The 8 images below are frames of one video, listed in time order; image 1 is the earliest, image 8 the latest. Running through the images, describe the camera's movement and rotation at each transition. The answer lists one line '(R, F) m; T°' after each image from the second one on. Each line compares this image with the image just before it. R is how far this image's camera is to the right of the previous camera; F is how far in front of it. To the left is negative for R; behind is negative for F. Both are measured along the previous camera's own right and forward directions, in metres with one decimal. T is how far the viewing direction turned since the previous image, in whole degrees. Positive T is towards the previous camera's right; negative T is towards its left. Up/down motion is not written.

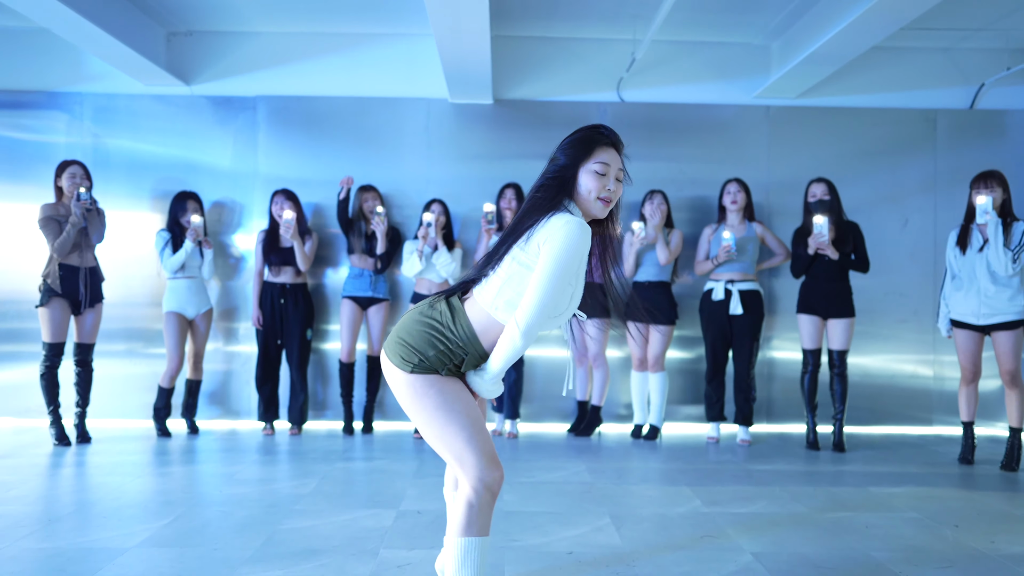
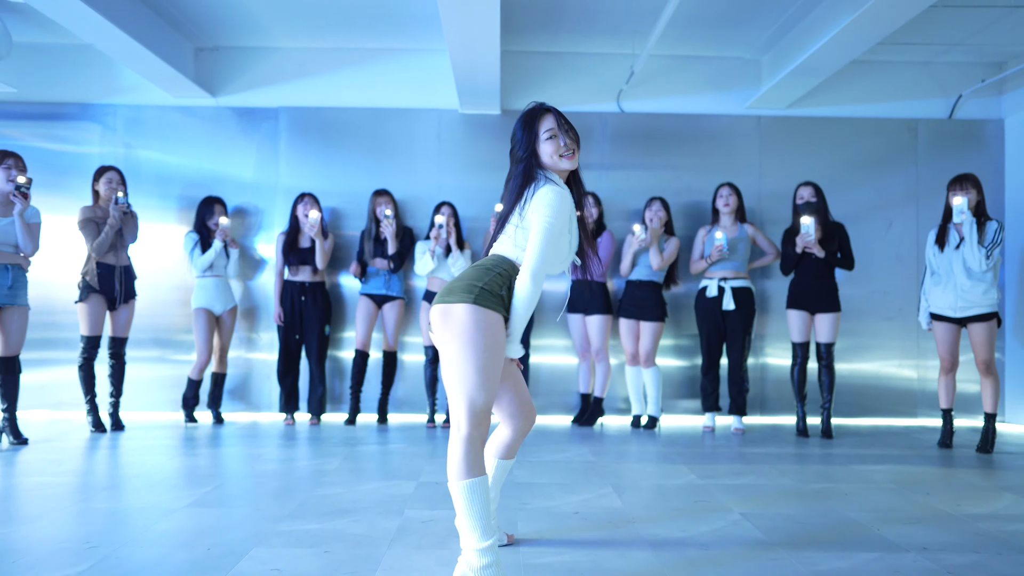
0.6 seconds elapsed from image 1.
(-0.1, -0.3) m; 0°
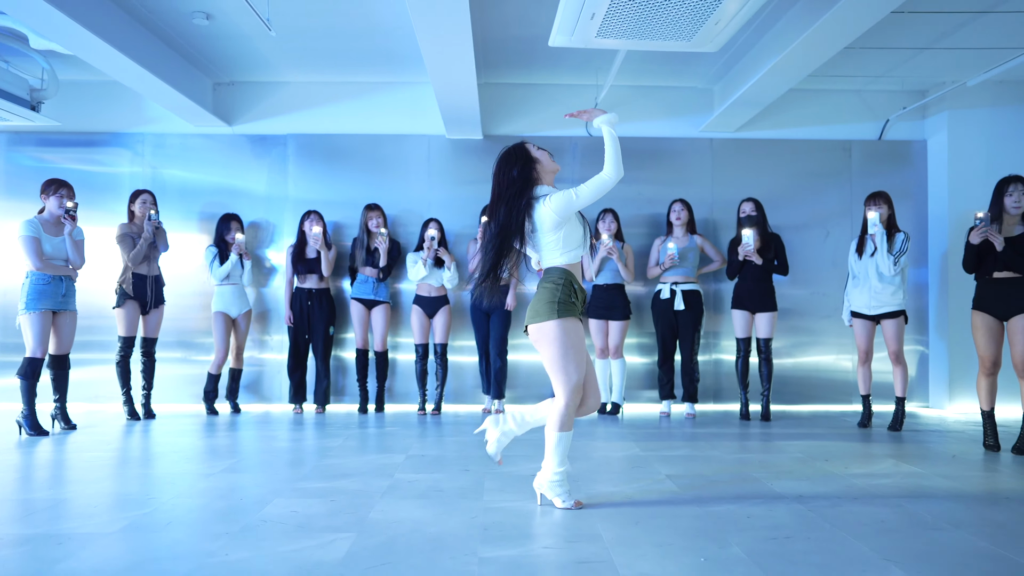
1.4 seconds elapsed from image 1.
(+0.2, -0.7) m; 0°
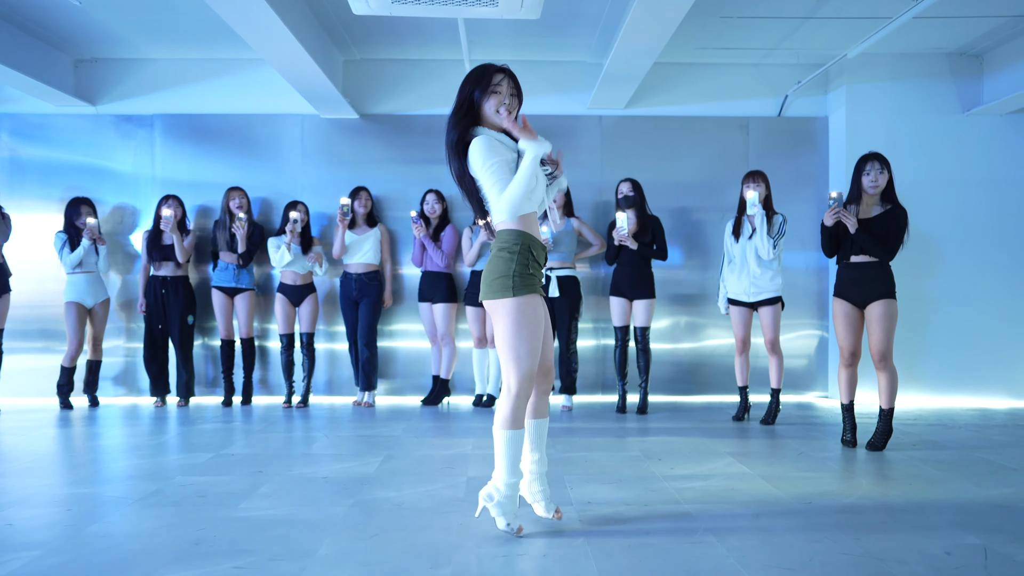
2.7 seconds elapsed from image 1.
(+1.1, +0.3) m; 0°
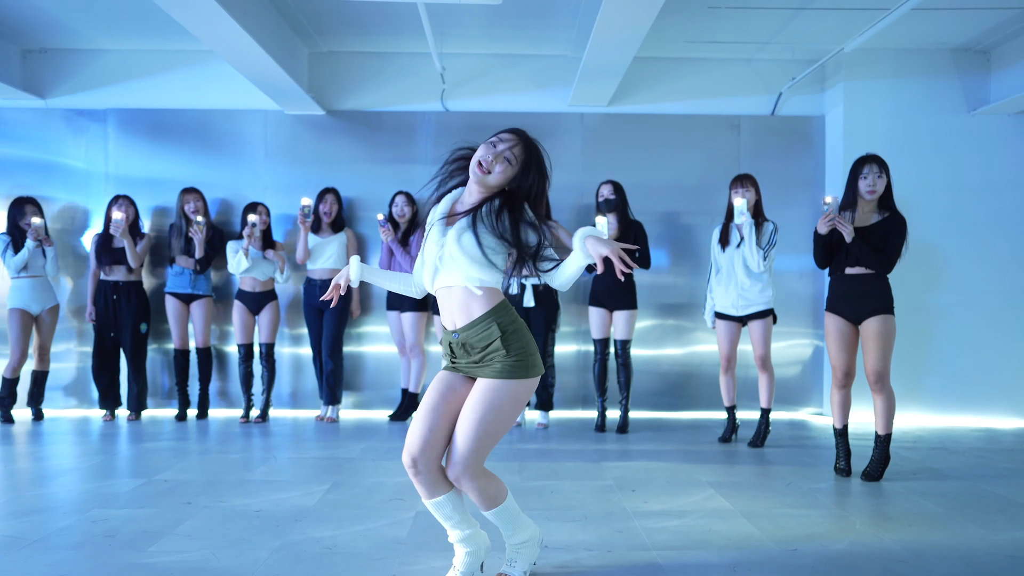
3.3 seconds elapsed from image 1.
(+0.2, +0.3) m; 0°
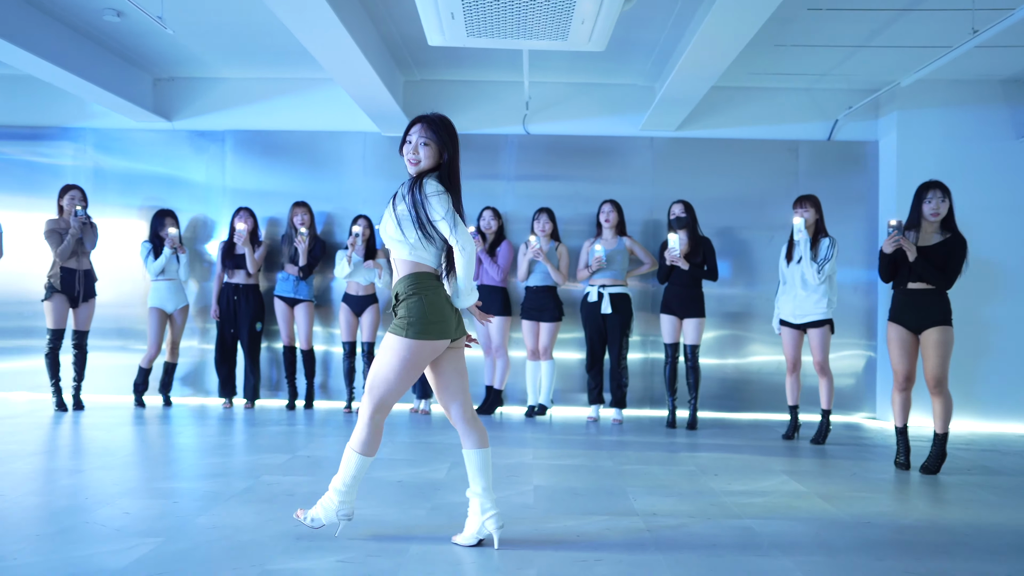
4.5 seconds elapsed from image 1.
(-0.4, -0.5) m; -2°
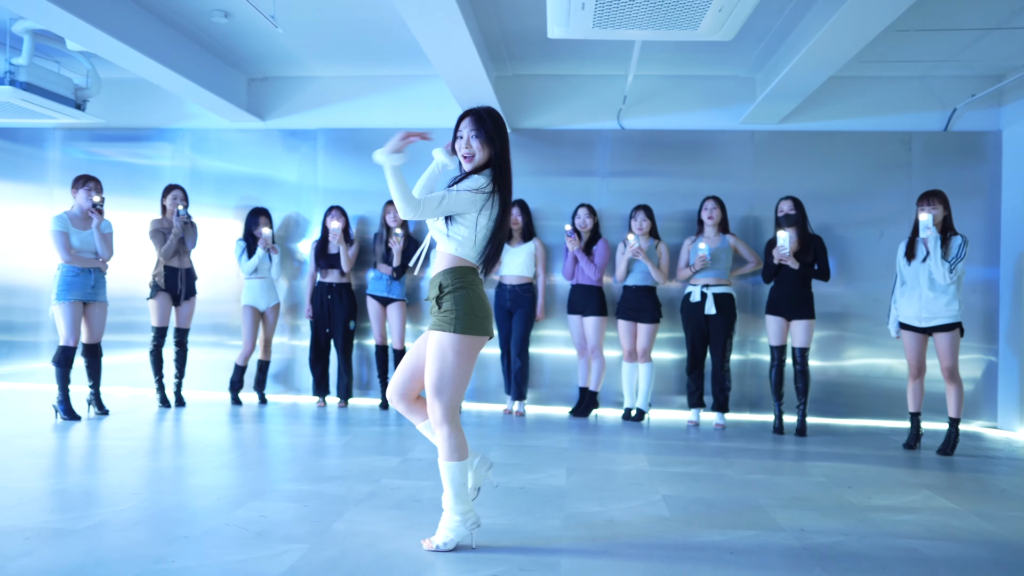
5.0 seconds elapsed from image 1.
(-0.4, +0.1) m; -4°
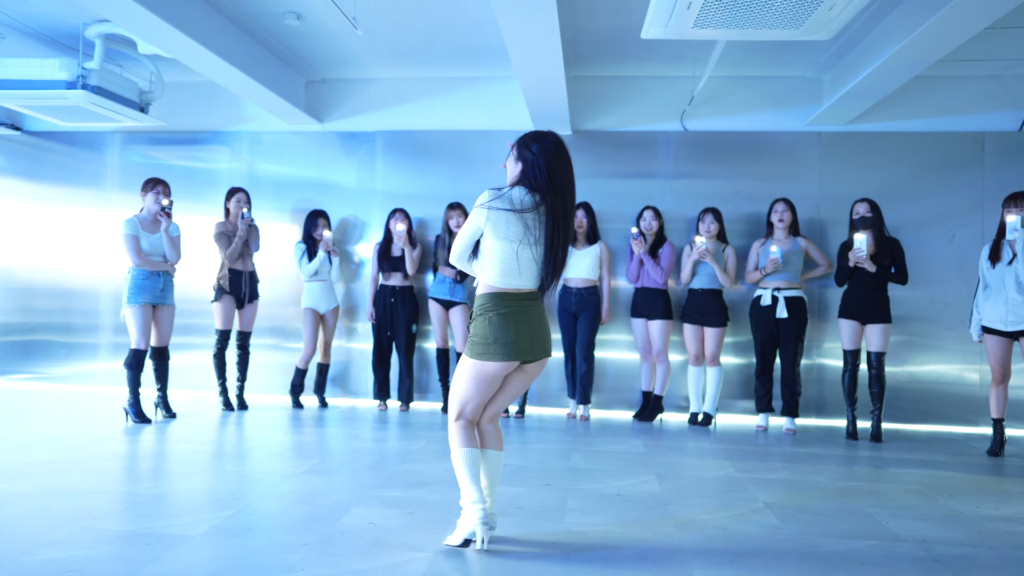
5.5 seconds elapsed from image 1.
(-0.5, 0.0) m; -1°
